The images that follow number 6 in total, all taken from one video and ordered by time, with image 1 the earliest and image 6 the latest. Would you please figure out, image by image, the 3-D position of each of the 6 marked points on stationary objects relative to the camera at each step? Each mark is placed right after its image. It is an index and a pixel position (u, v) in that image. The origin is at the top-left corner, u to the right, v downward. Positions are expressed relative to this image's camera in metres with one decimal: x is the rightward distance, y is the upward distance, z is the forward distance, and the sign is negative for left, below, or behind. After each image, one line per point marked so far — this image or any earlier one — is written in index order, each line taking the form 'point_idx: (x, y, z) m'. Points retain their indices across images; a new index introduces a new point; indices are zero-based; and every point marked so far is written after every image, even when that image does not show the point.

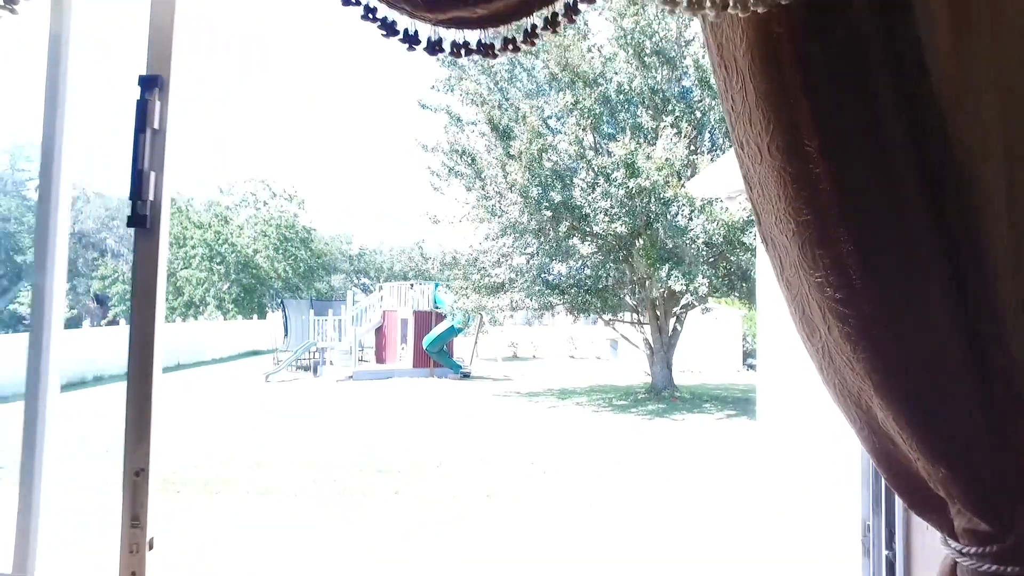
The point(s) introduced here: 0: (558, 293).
0: (+1.0, -0.1, +14.6) m
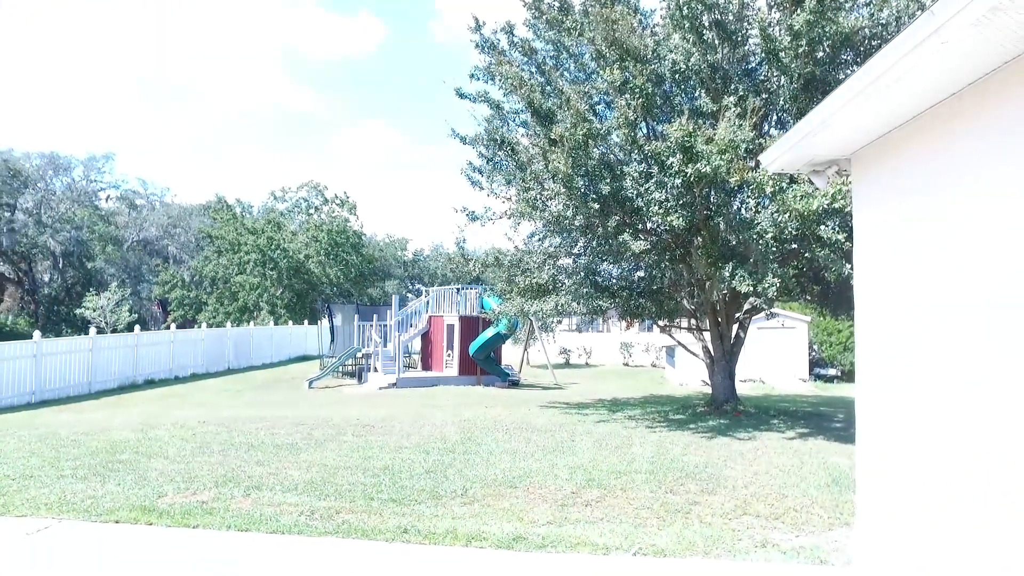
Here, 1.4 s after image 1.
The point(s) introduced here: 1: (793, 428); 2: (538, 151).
0: (+1.9, -0.2, +13.3) m
1: (+5.4, -2.7, +12.7) m
2: (+0.5, +2.5, +12.1) m
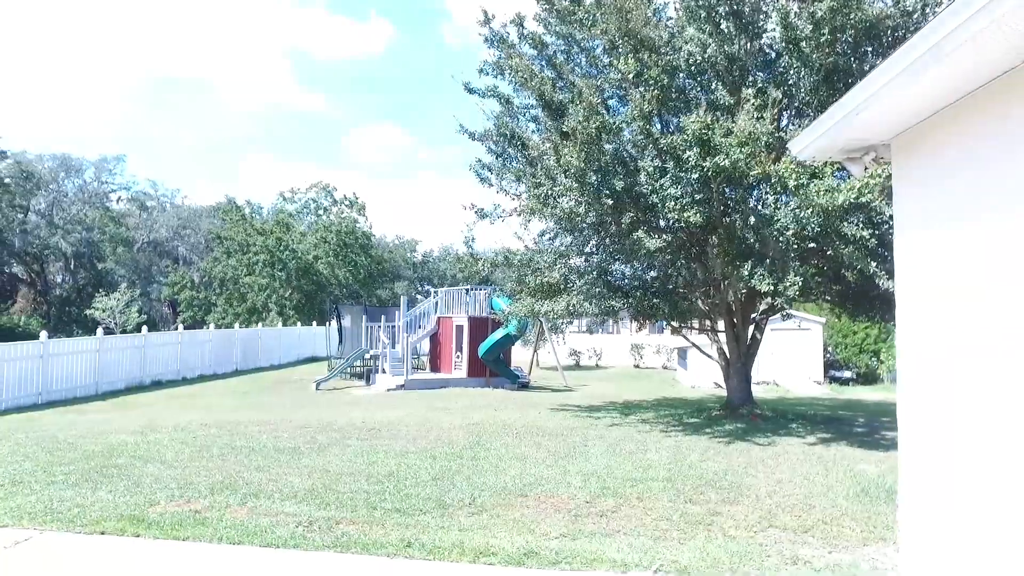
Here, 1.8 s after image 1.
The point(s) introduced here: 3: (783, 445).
0: (+2.1, -0.1, +12.9) m
1: (+5.6, -2.7, +12.3) m
2: (+0.7, +2.5, +11.7) m
3: (+4.3, -2.5, +10.5) m
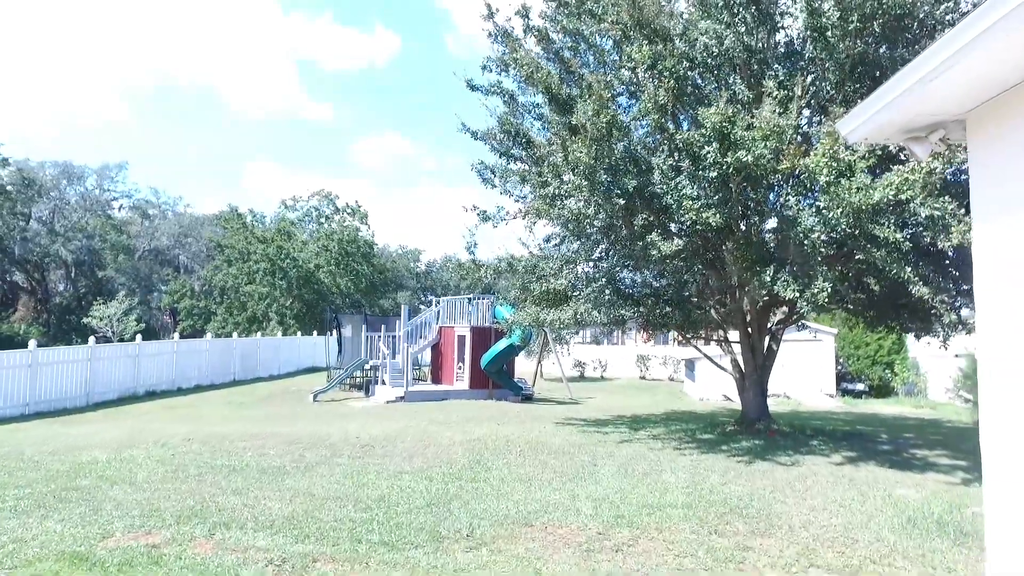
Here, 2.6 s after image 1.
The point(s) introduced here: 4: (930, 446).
0: (+2.2, -0.3, +12.2) m
1: (+5.7, -2.8, +11.5) m
2: (+0.8, +2.4, +11.0) m
3: (+4.4, -2.6, +9.8) m
4: (+8.2, -3.1, +12.9) m
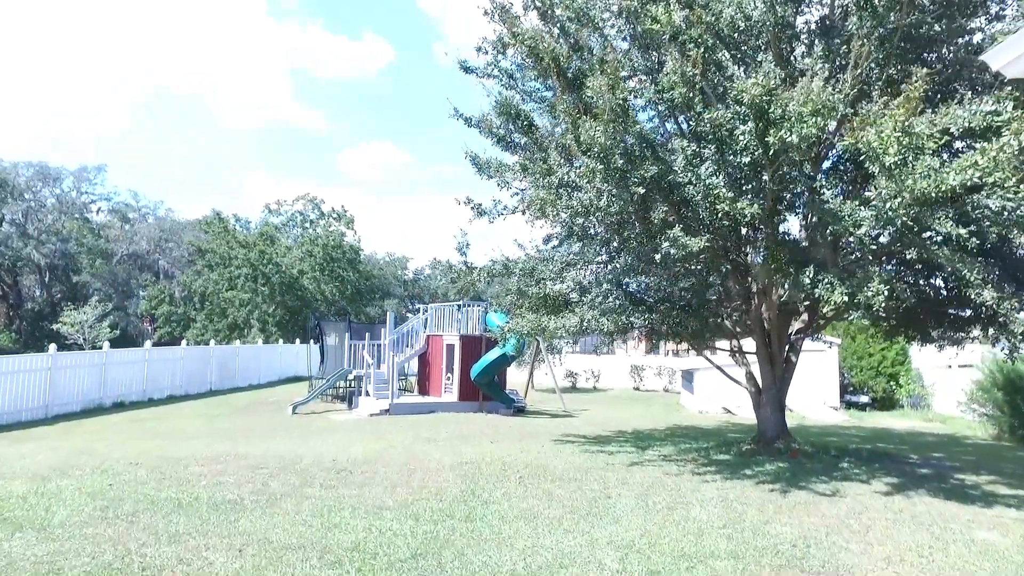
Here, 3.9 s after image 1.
0: (+2.2, -0.4, +10.9) m
1: (+5.6, -2.9, +10.2) m
2: (+0.8, +2.4, +9.8) m
3: (+4.4, -2.7, +8.5) m
4: (+8.1, -3.2, +11.6) m
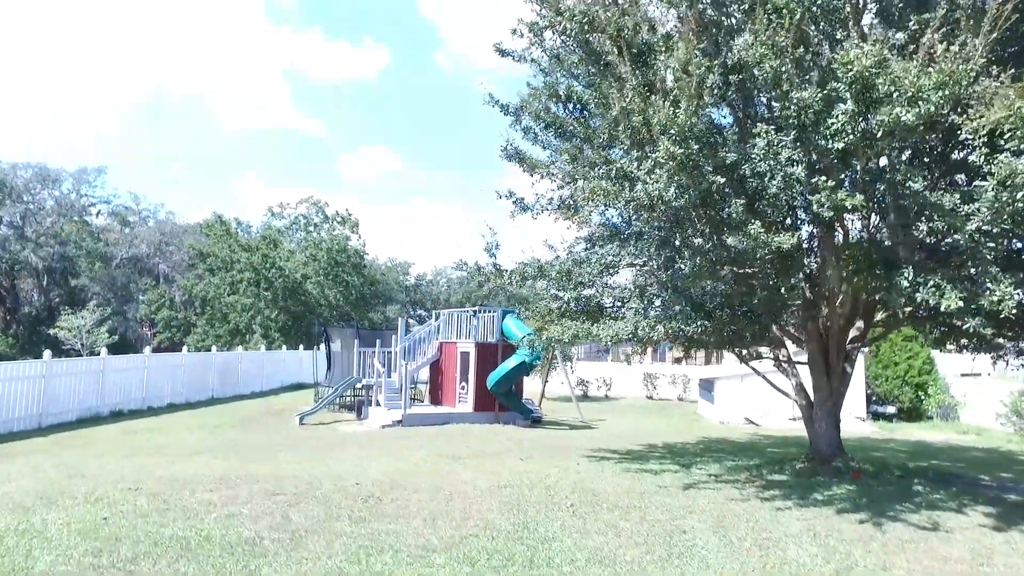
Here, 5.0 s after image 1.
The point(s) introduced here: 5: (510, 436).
0: (+2.8, -0.4, +9.8) m
1: (+6.3, -3.0, +9.1) m
2: (+1.4, +2.3, +8.7) m
3: (+5.0, -2.7, +7.4) m
4: (+8.7, -3.3, +10.5) m
5: (0.0, -3.9, +17.5) m
